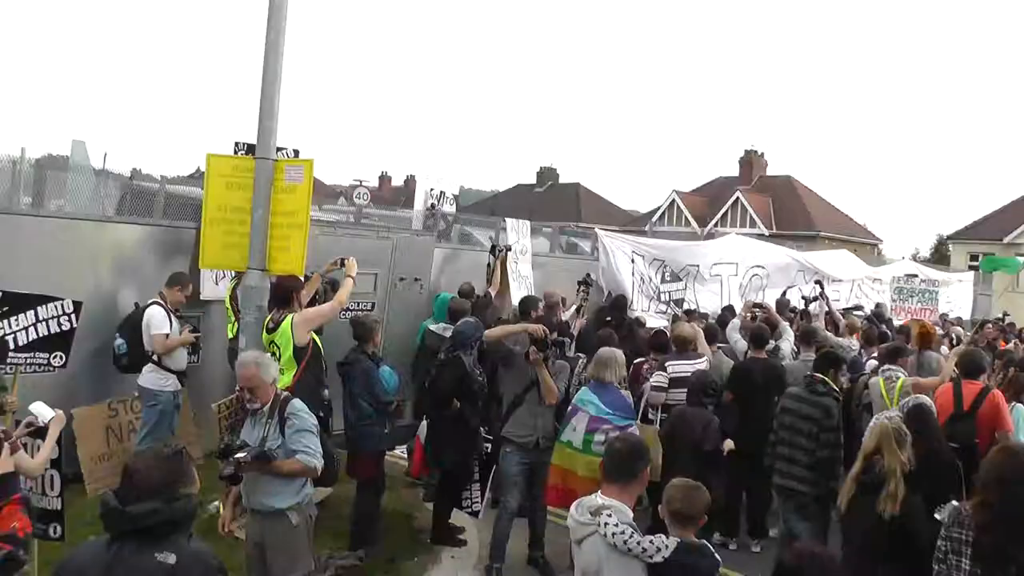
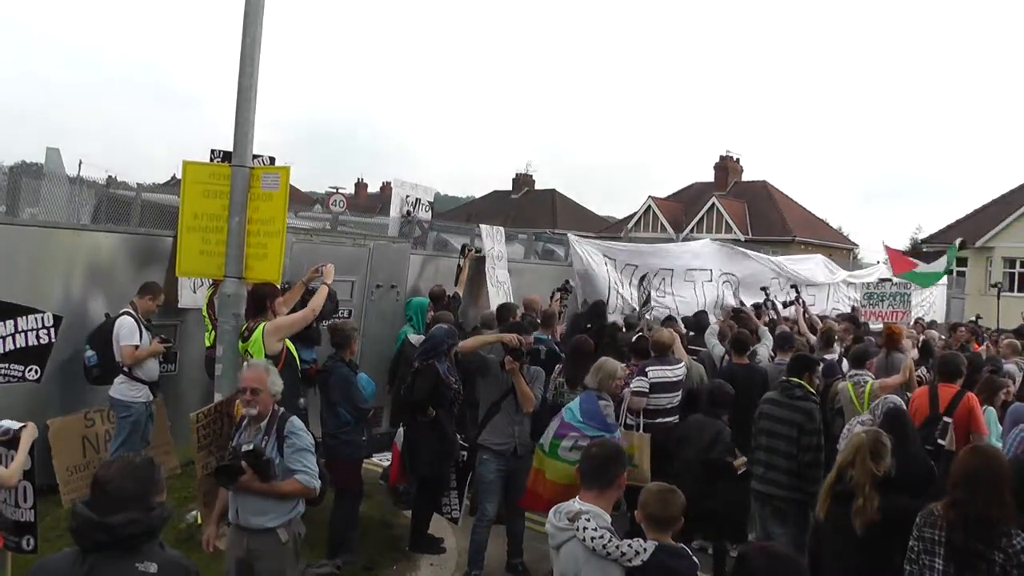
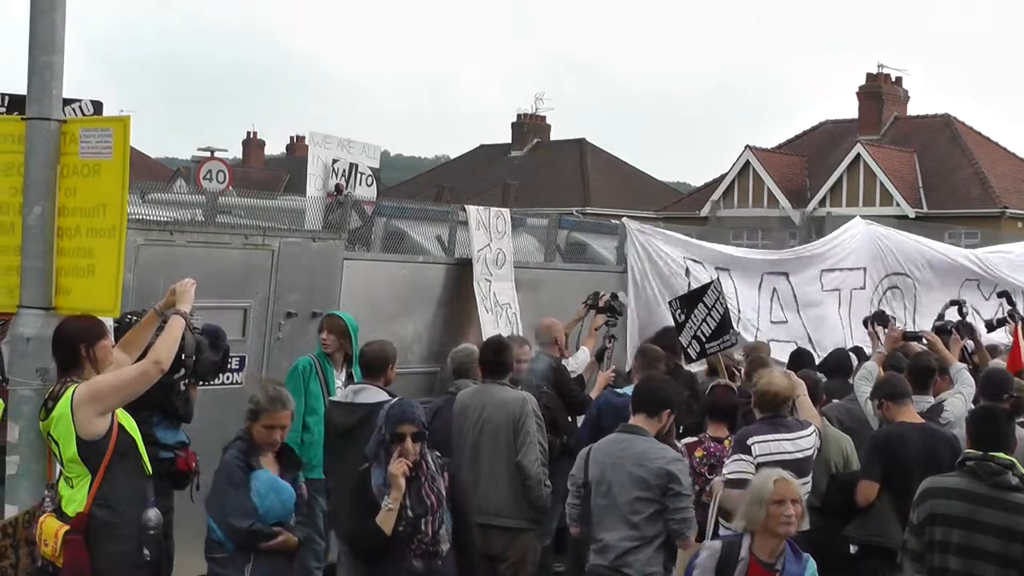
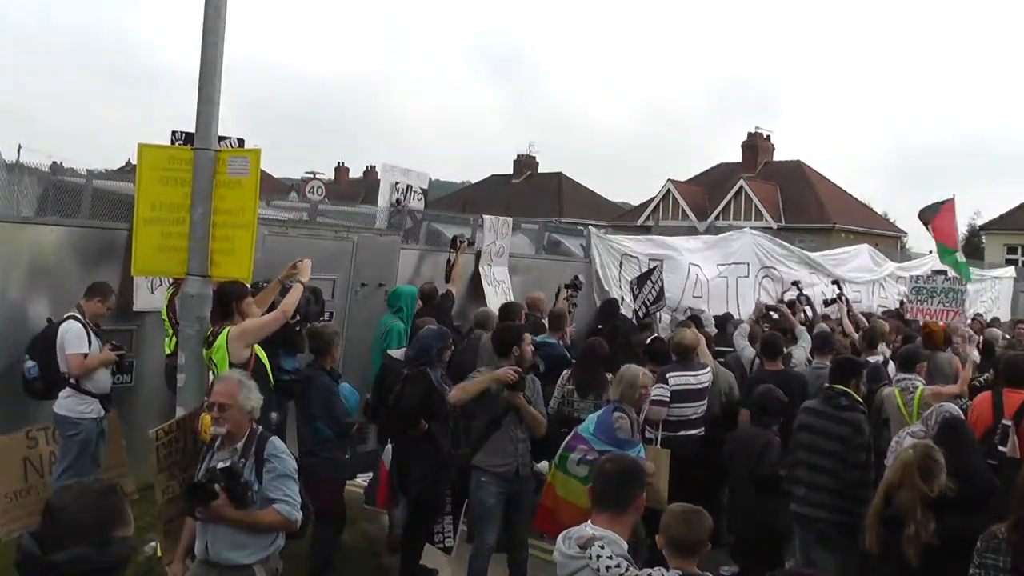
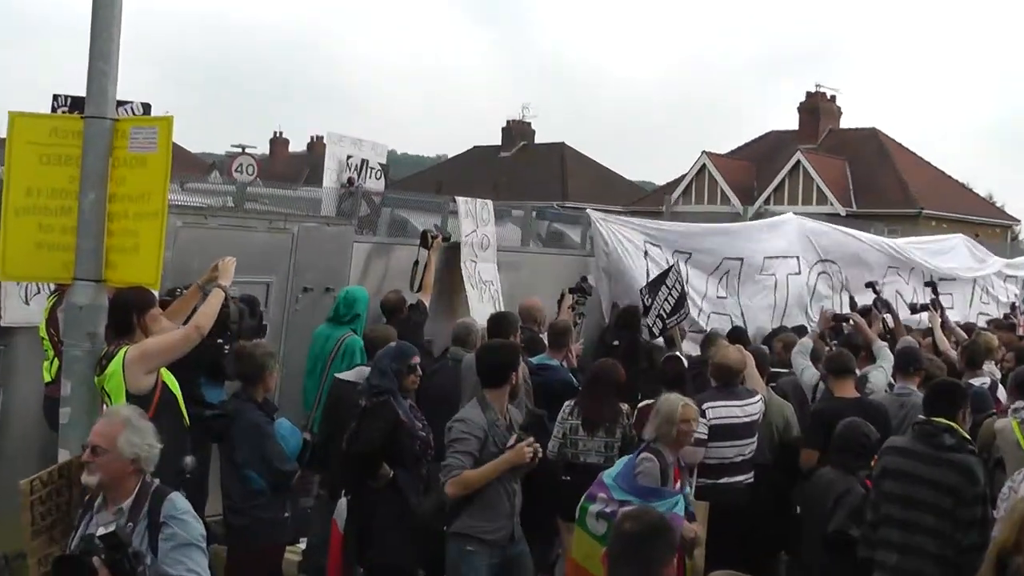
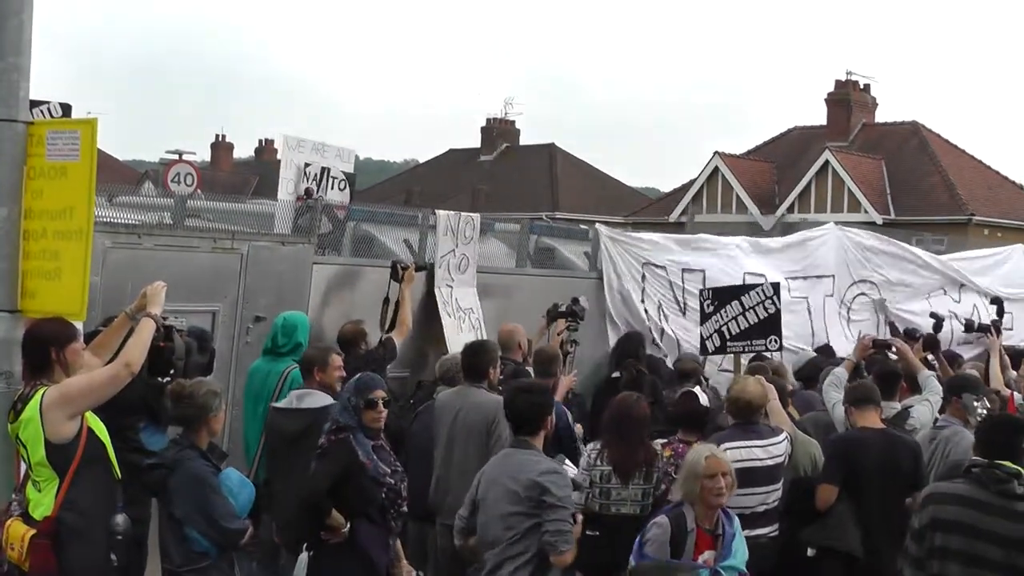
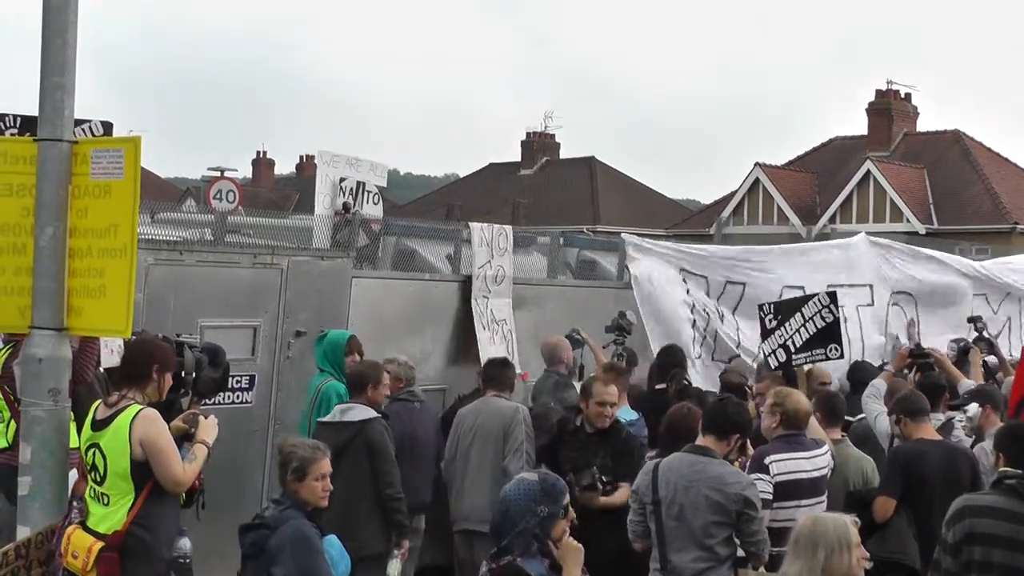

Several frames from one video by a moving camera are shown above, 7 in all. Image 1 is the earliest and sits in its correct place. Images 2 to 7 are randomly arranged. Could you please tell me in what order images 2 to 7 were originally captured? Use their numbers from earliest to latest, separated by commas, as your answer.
2, 4, 5, 6, 3, 7
